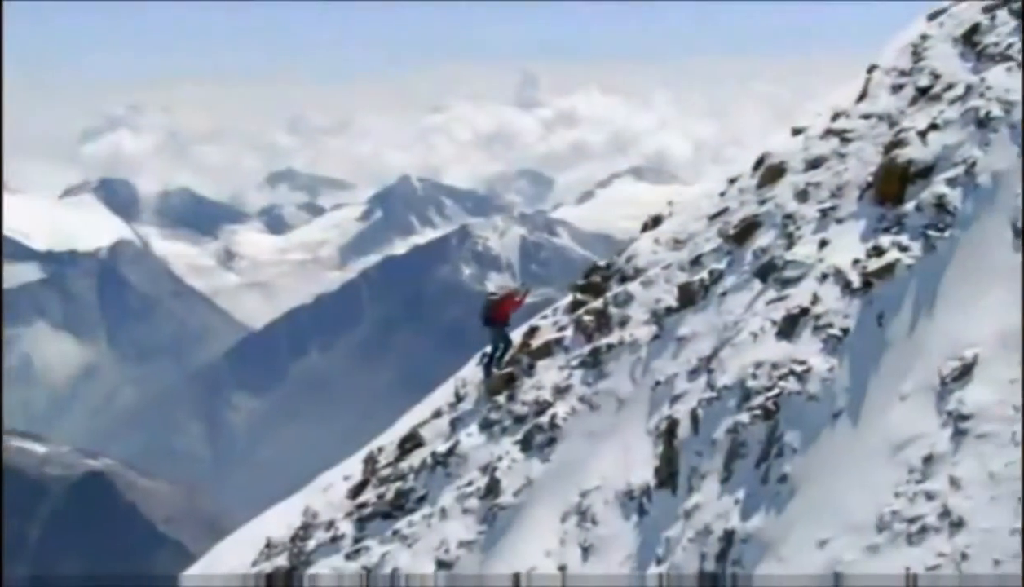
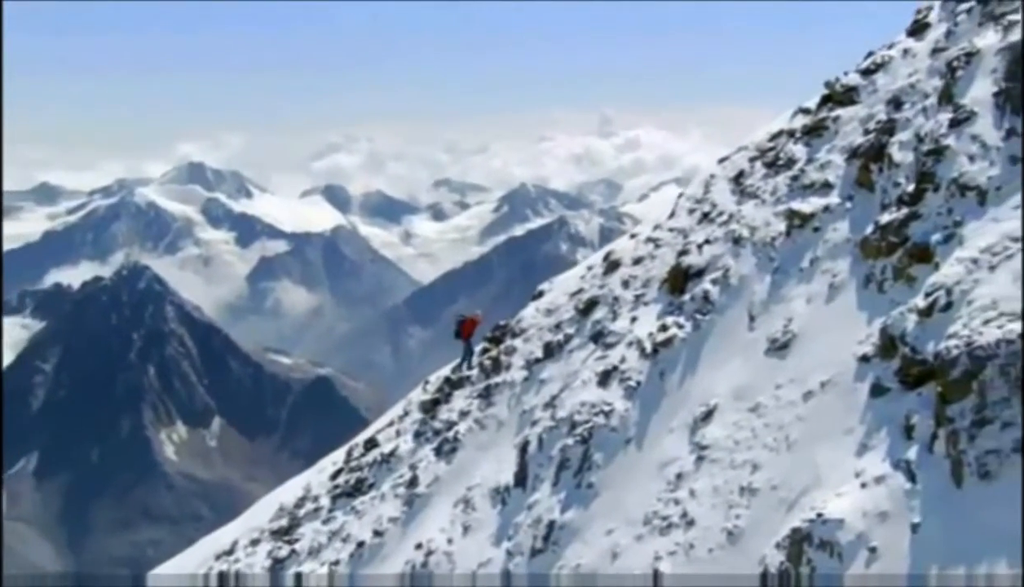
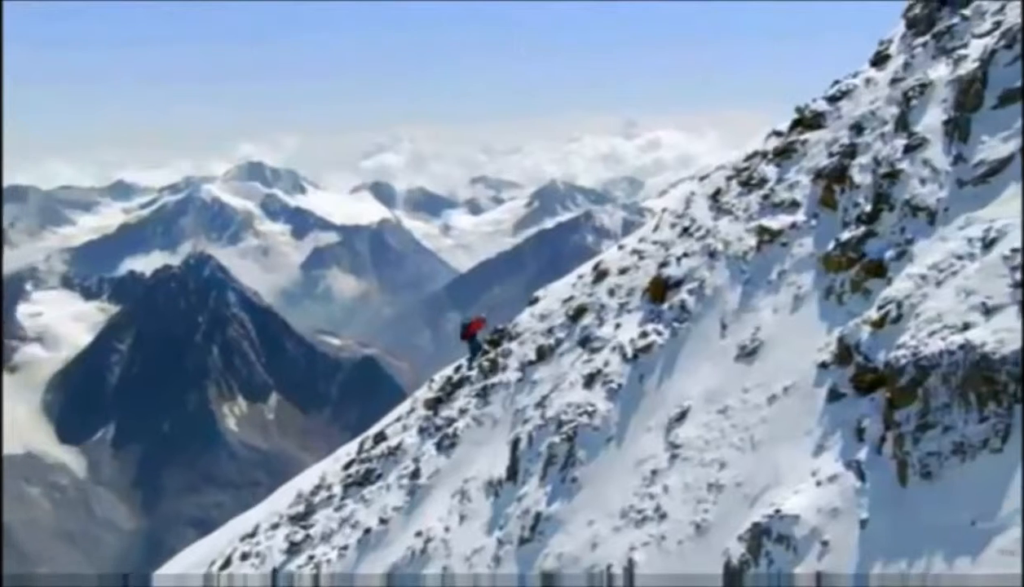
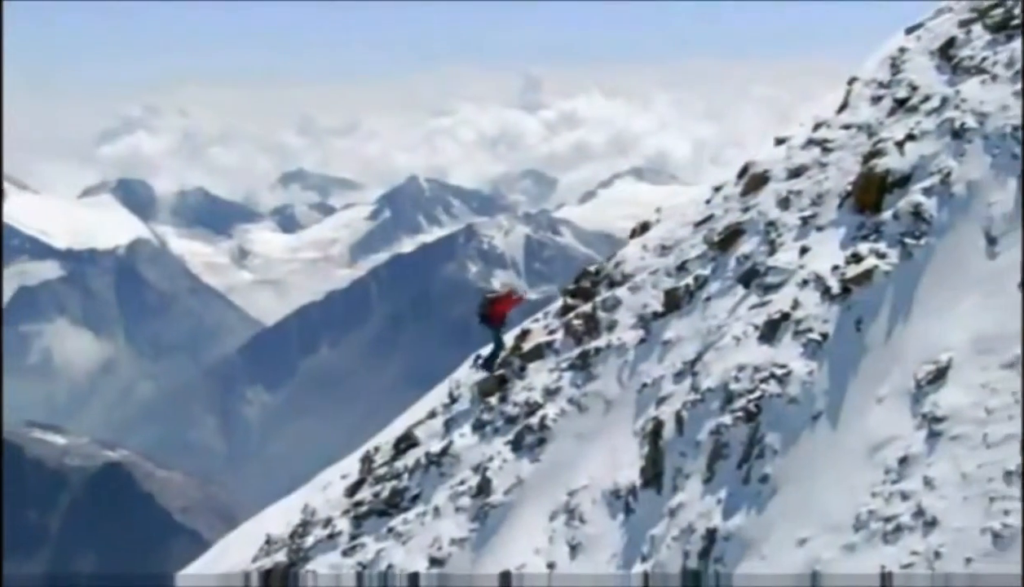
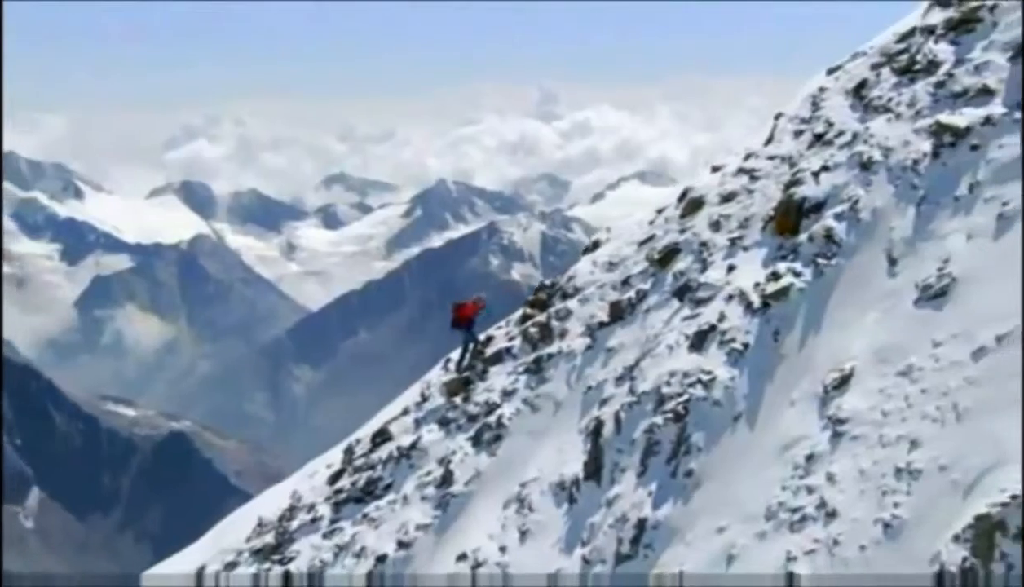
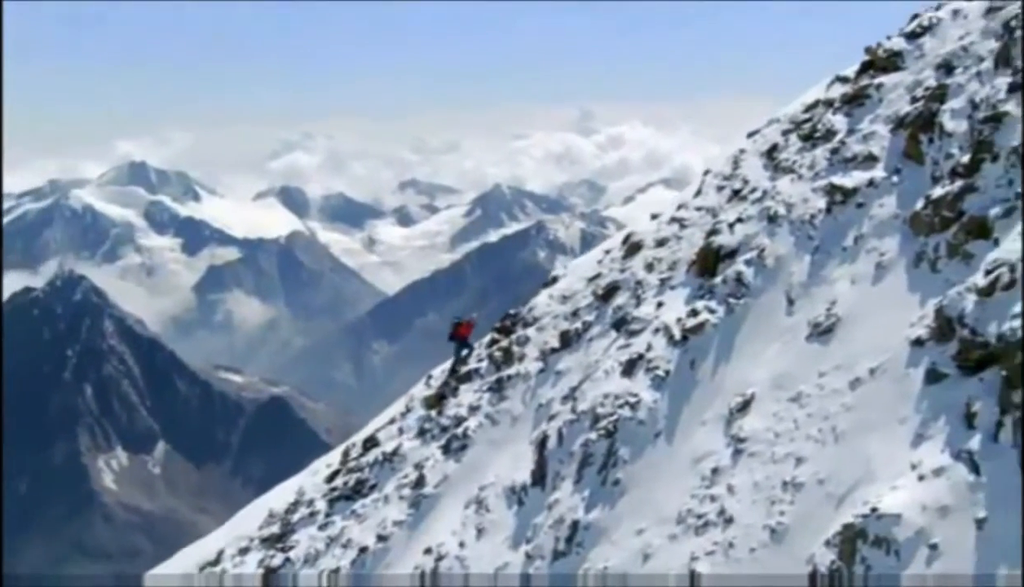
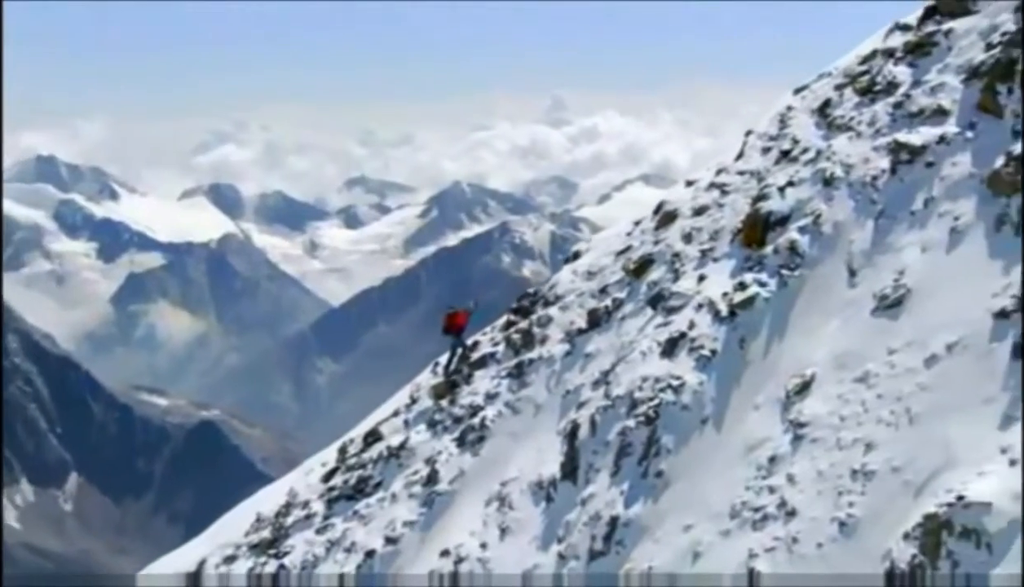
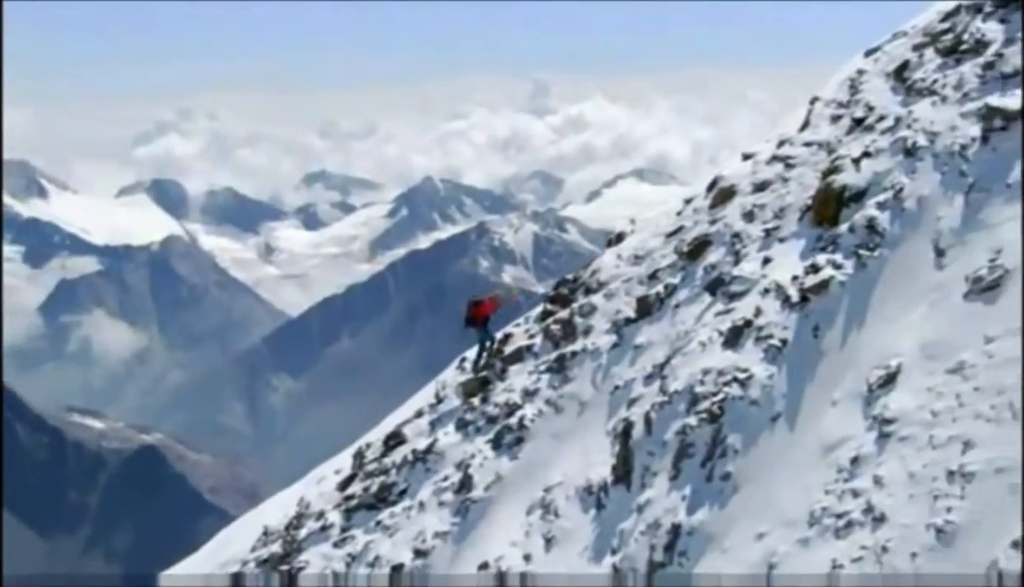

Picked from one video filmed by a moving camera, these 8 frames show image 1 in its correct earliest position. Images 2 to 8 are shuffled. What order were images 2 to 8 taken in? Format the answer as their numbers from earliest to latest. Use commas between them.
4, 8, 5, 7, 6, 2, 3
